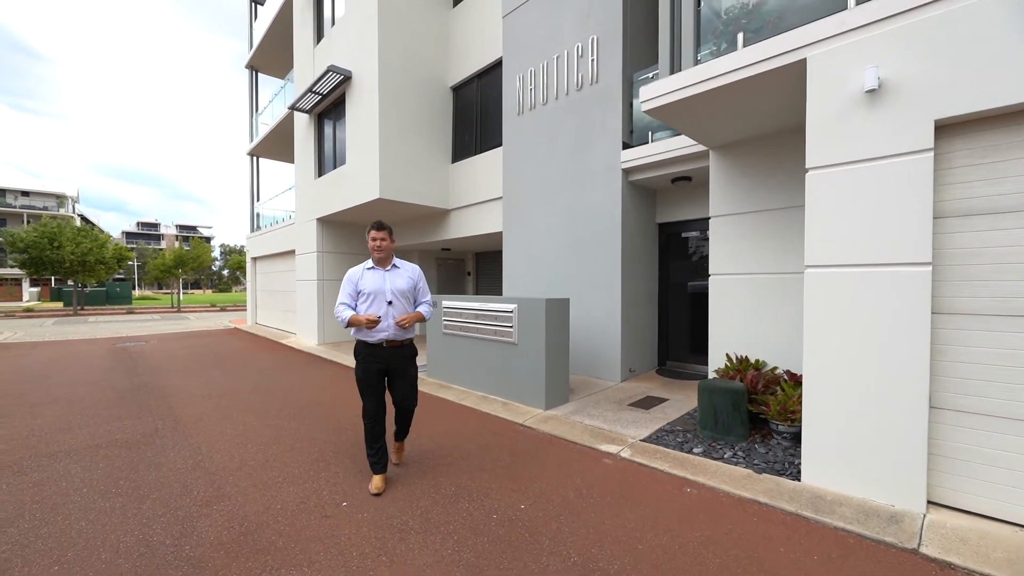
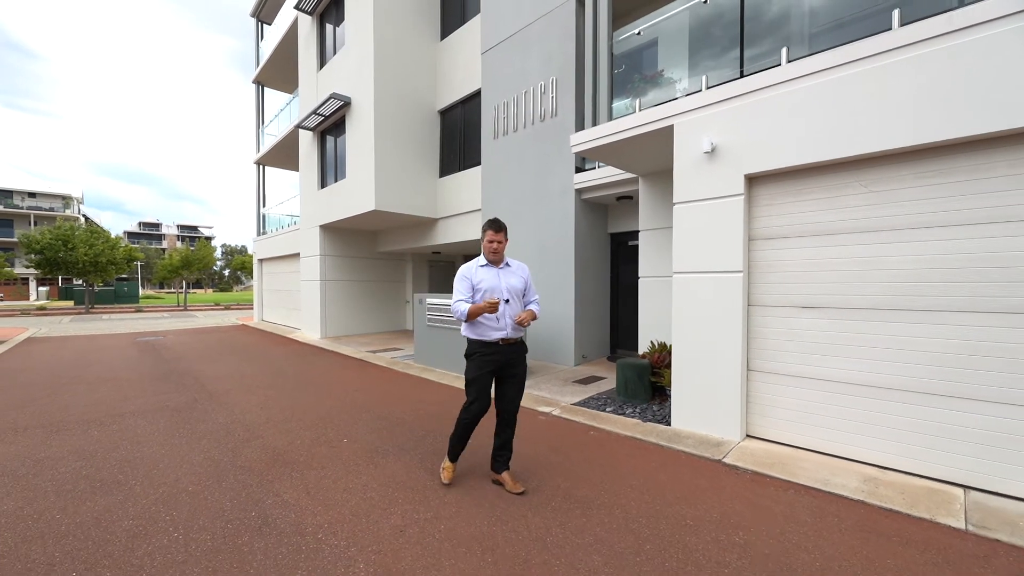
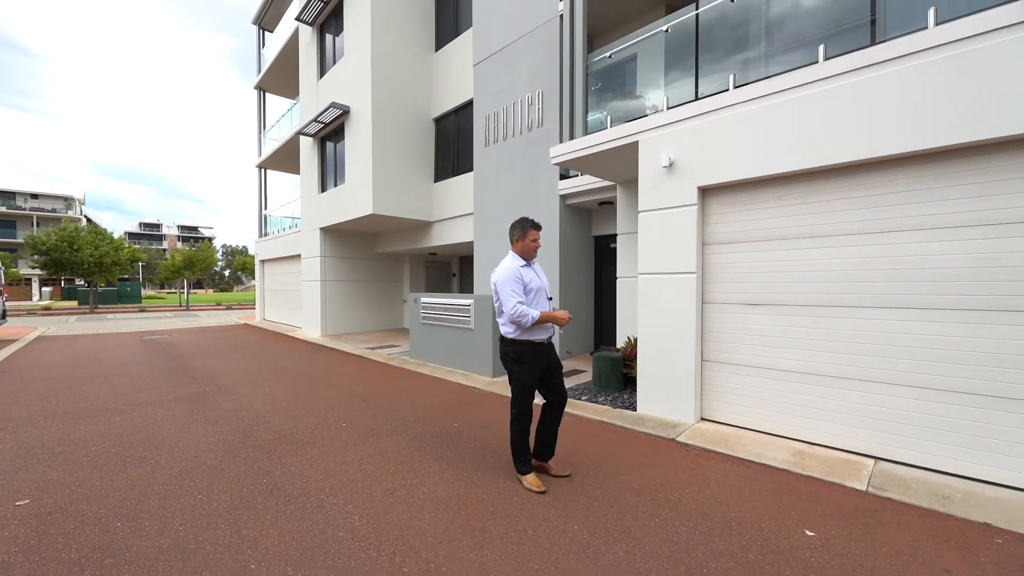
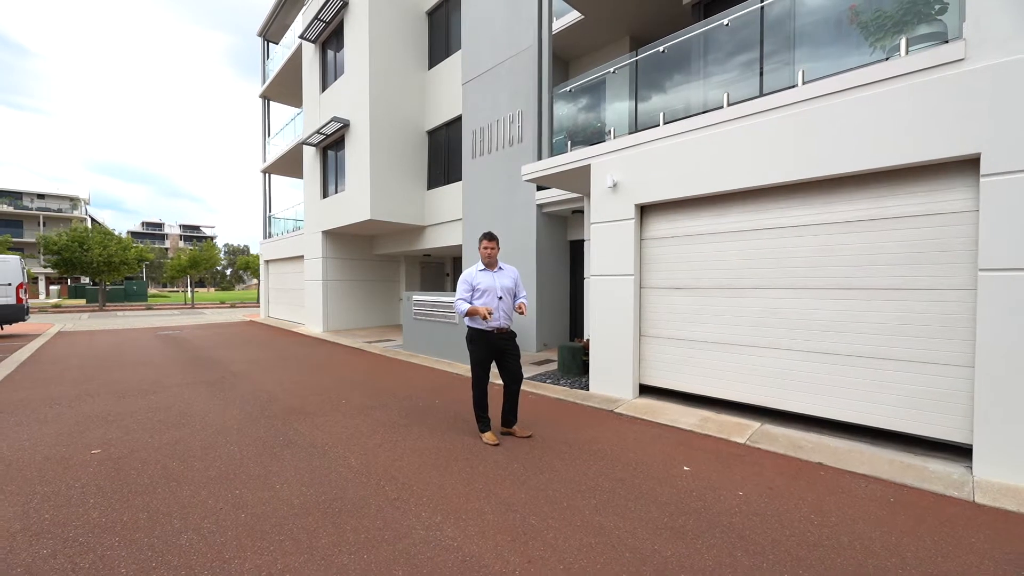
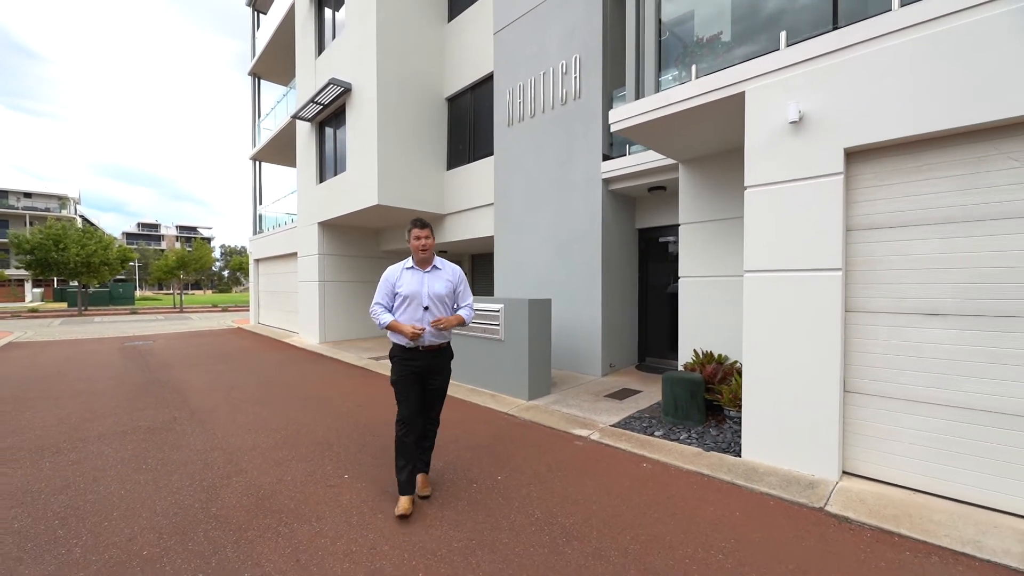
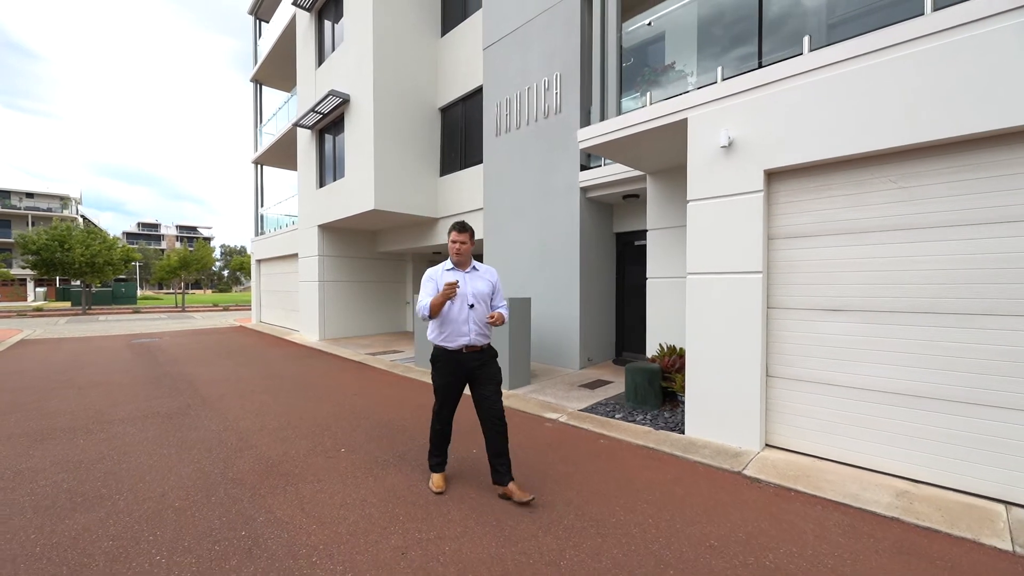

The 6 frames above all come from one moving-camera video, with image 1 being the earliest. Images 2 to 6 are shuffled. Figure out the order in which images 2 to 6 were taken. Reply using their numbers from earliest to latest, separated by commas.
5, 6, 2, 3, 4
